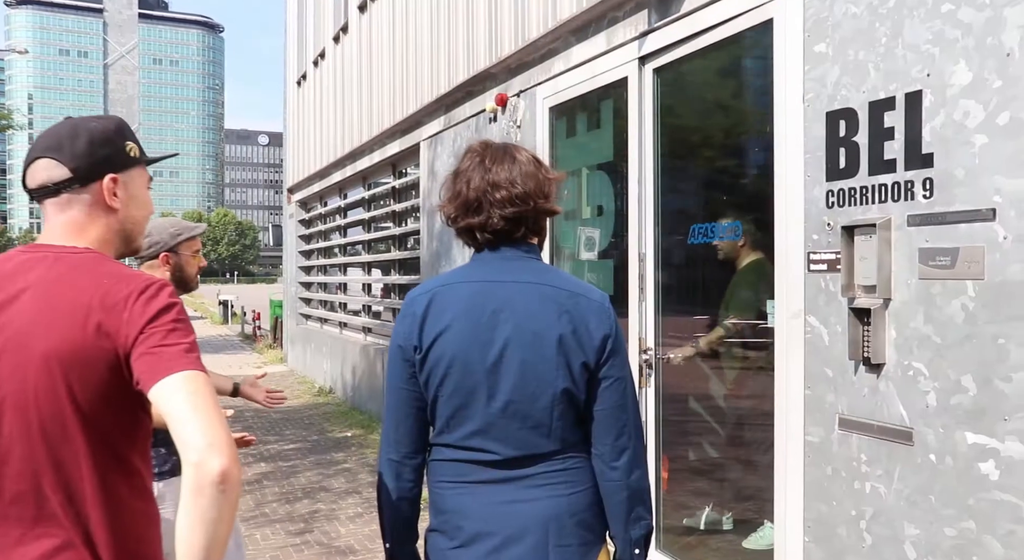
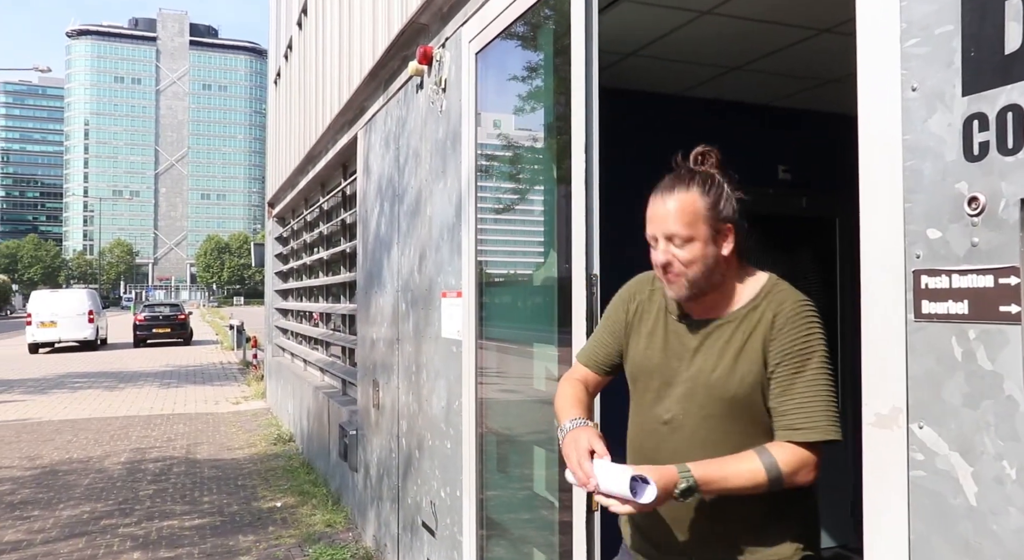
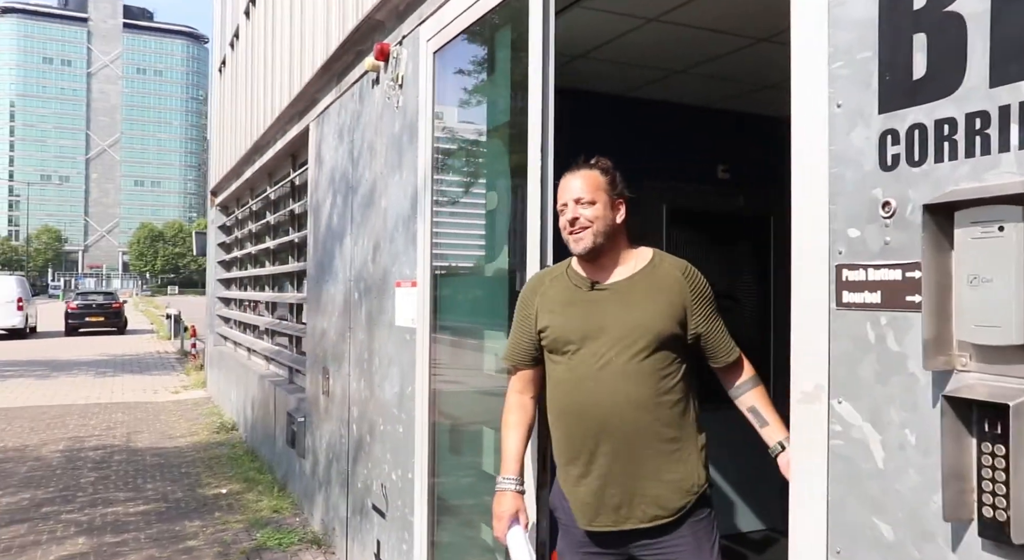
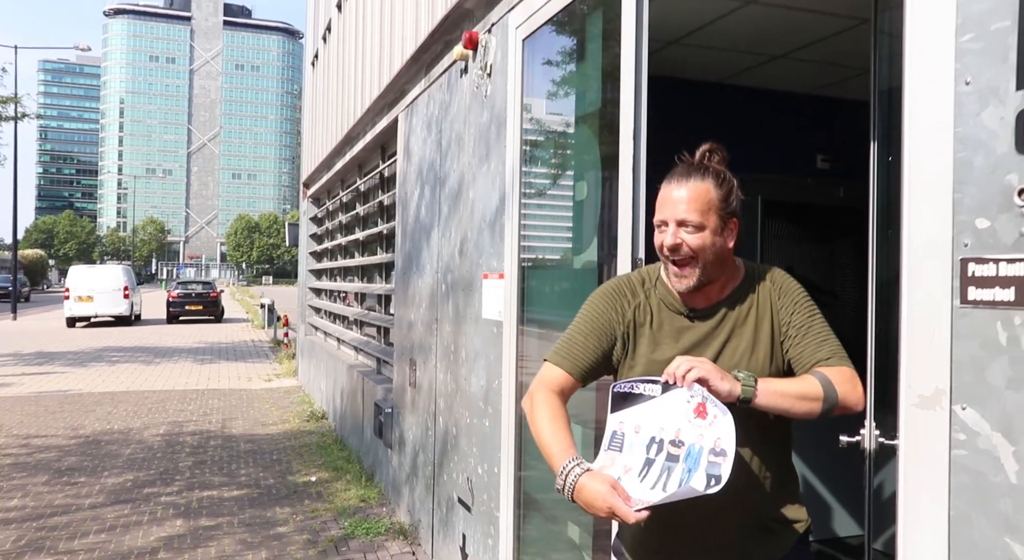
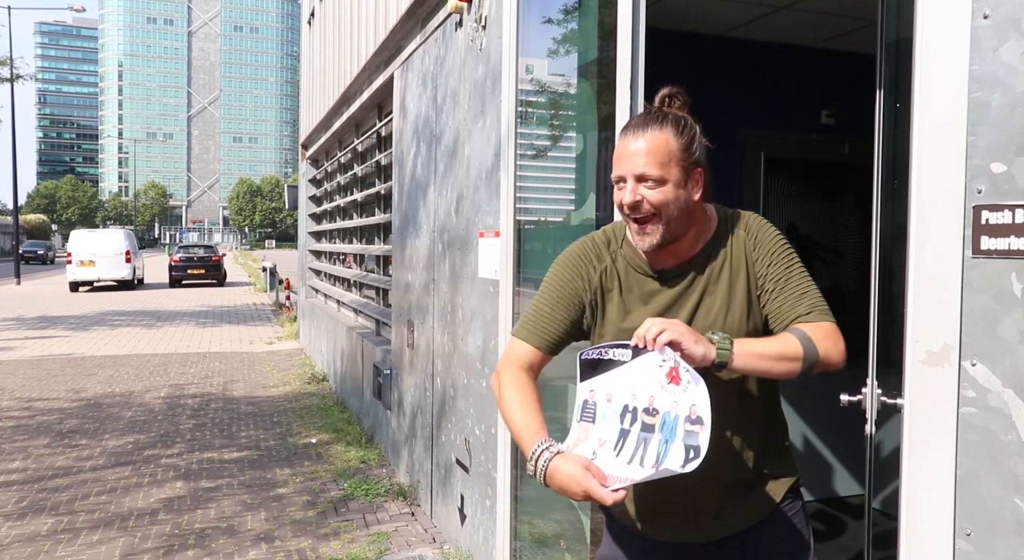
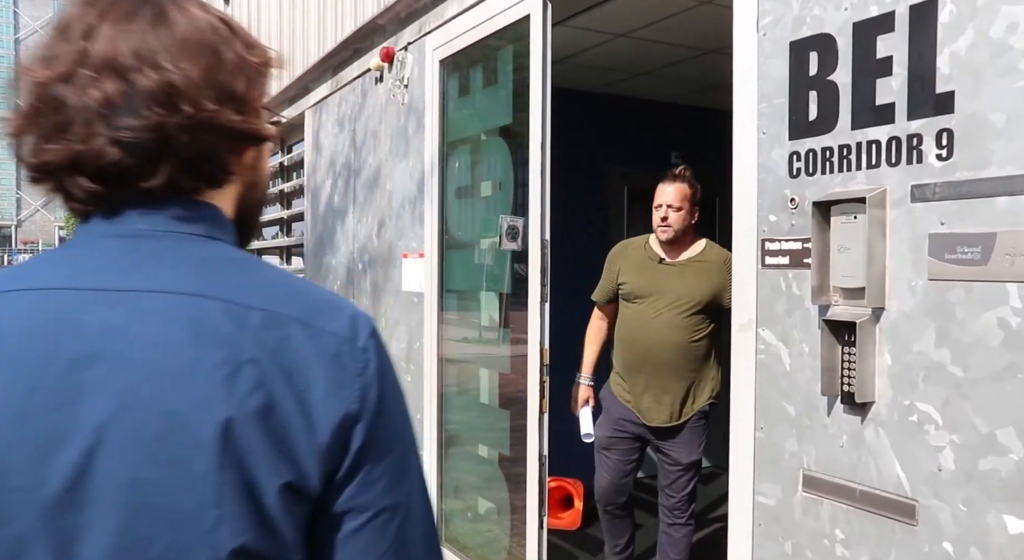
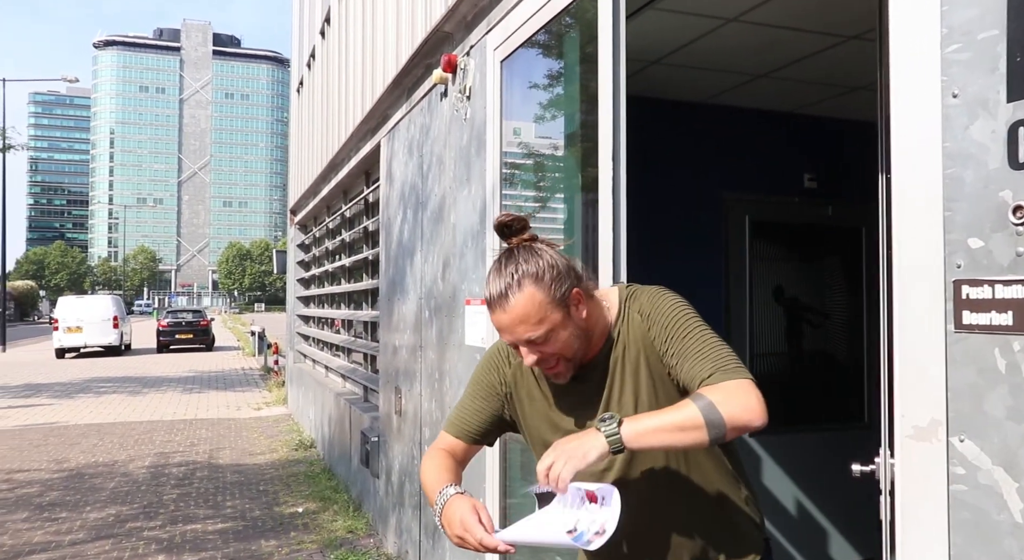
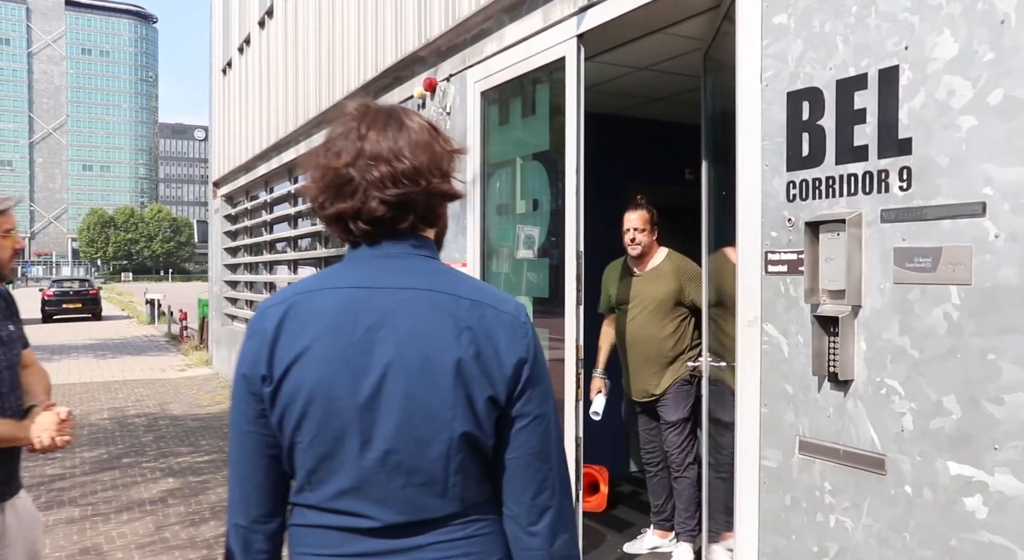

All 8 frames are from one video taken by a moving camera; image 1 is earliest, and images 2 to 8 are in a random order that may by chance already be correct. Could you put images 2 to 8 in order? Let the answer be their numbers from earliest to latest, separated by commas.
8, 6, 3, 2, 7, 5, 4
